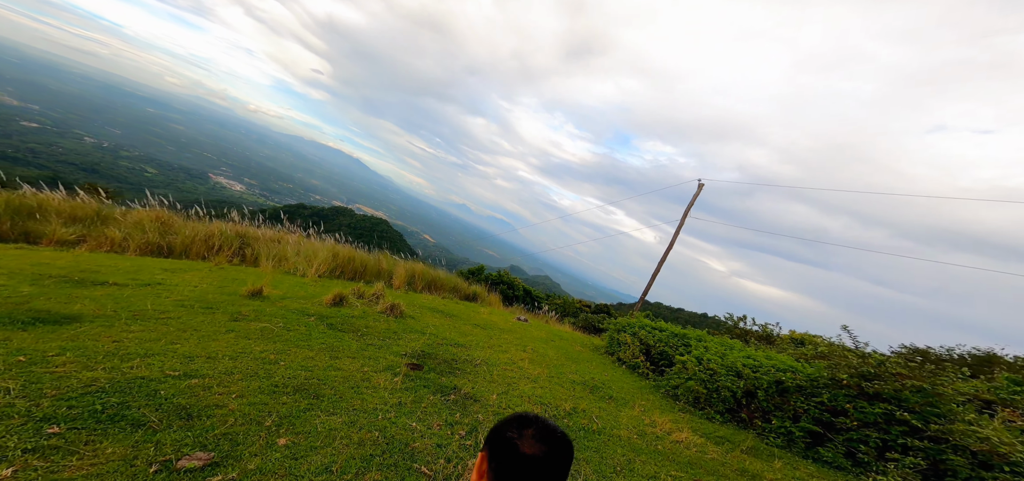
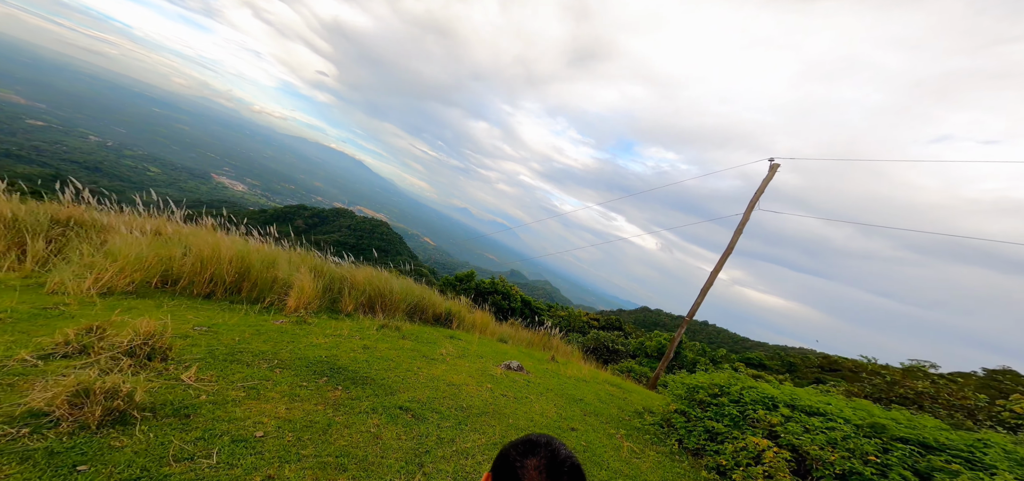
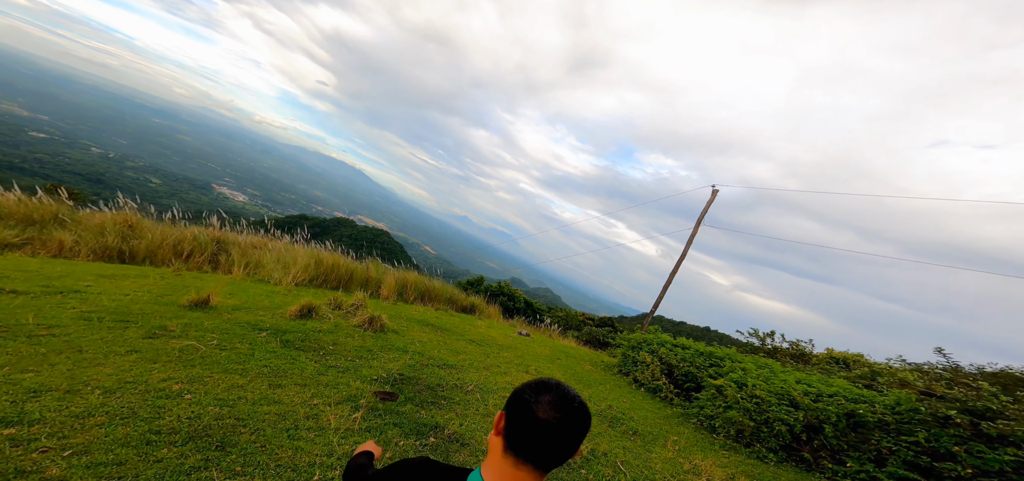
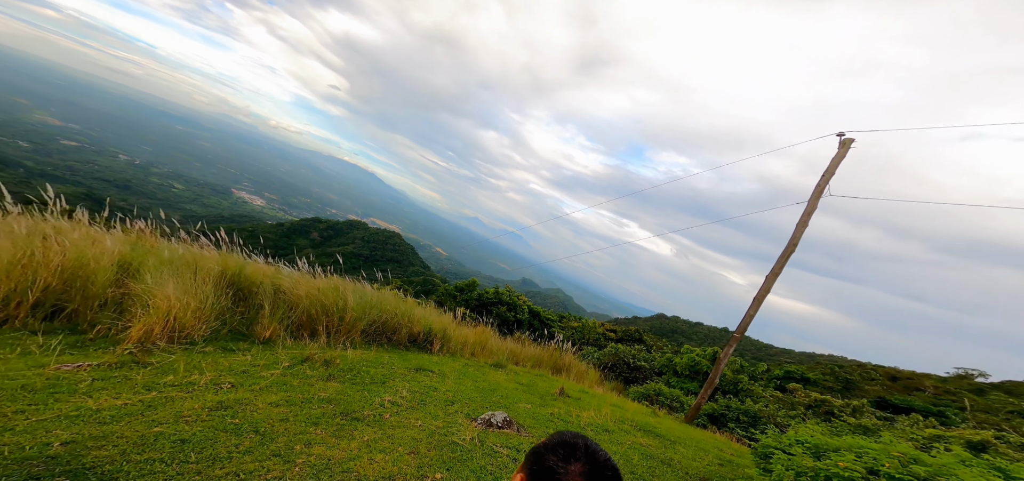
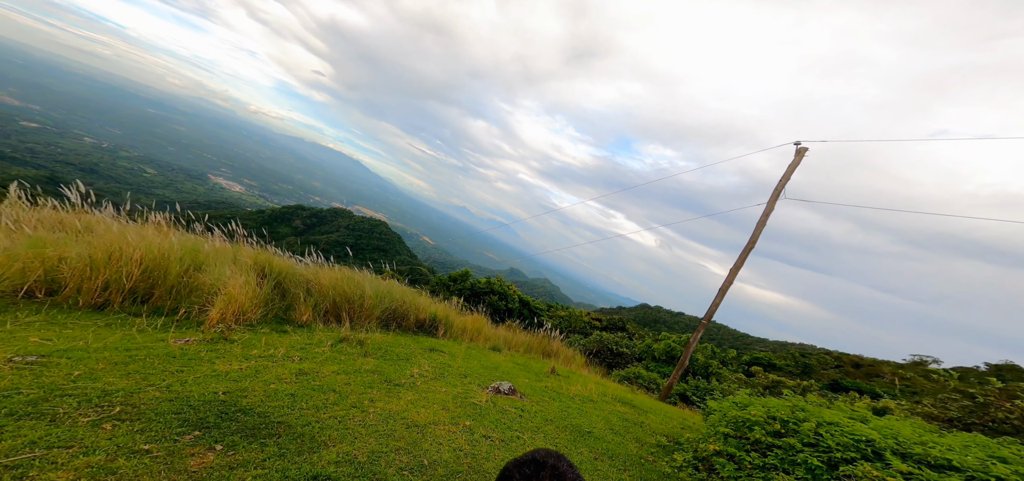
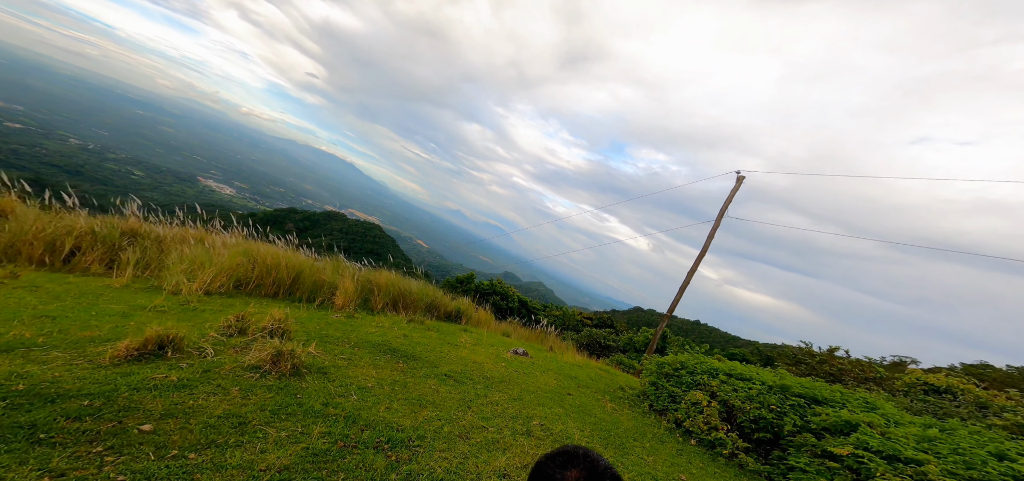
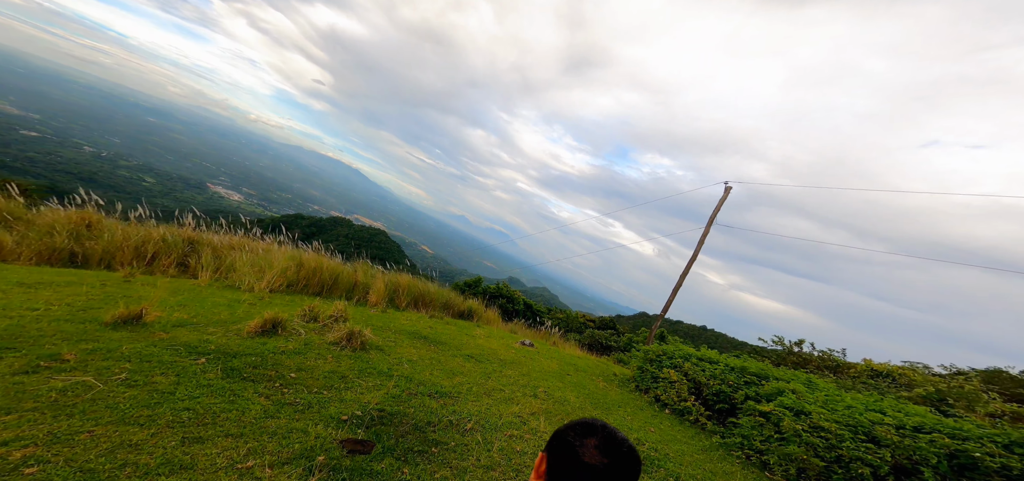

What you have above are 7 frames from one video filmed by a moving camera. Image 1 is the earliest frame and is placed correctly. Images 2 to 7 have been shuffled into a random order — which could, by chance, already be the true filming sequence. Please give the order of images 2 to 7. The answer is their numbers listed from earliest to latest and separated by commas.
3, 7, 6, 2, 5, 4
